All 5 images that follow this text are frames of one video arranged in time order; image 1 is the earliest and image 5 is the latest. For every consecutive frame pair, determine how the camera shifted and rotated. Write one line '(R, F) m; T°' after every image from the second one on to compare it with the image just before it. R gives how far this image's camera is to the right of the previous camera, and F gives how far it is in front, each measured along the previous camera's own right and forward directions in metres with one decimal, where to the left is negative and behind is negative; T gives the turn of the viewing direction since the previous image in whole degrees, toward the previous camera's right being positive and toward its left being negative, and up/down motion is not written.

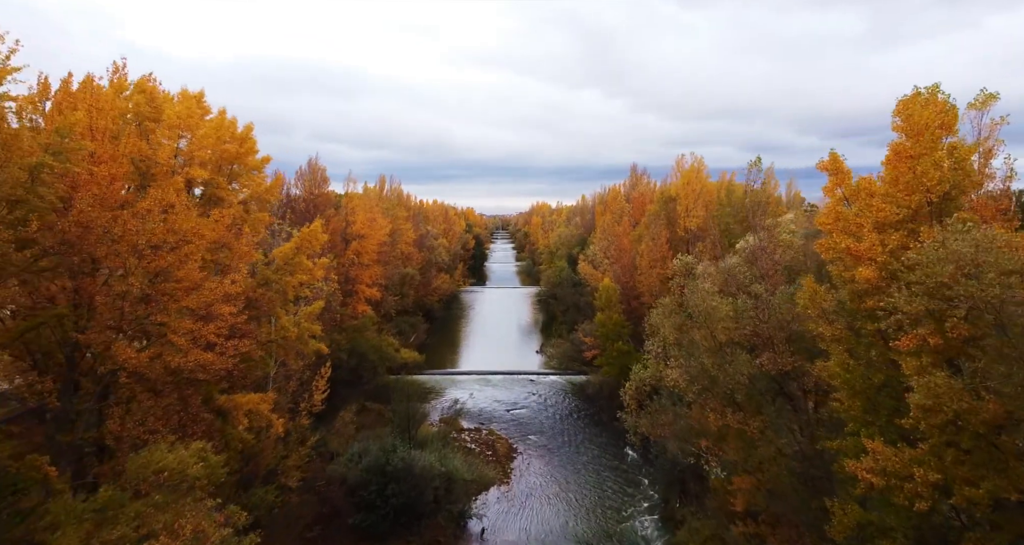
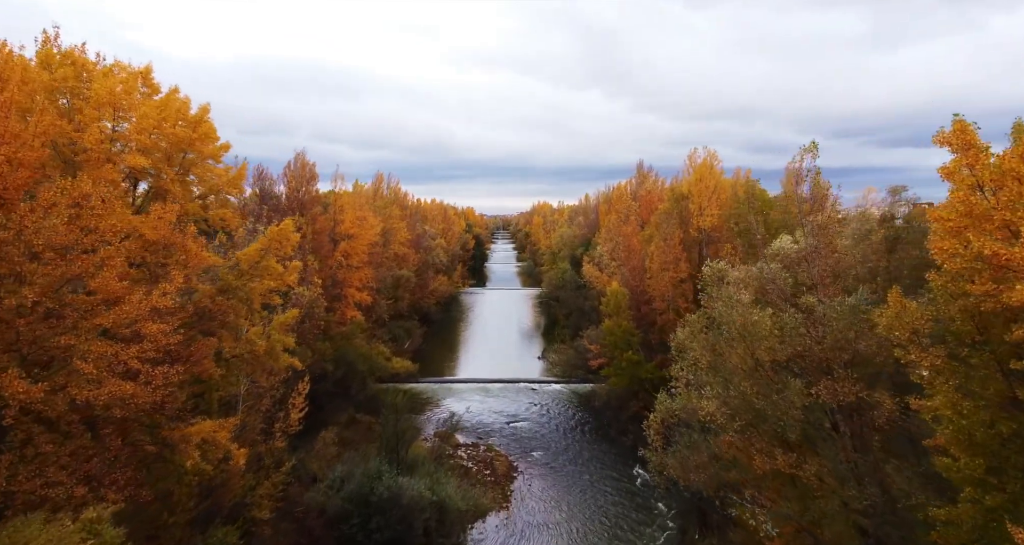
(0.0, +2.3) m; 0°
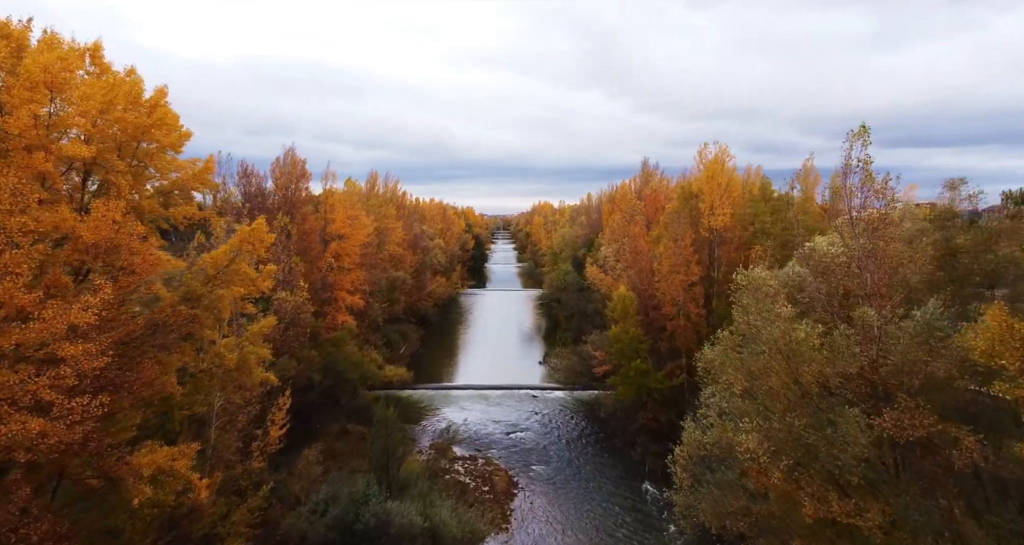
(0.0, +1.7) m; 0°
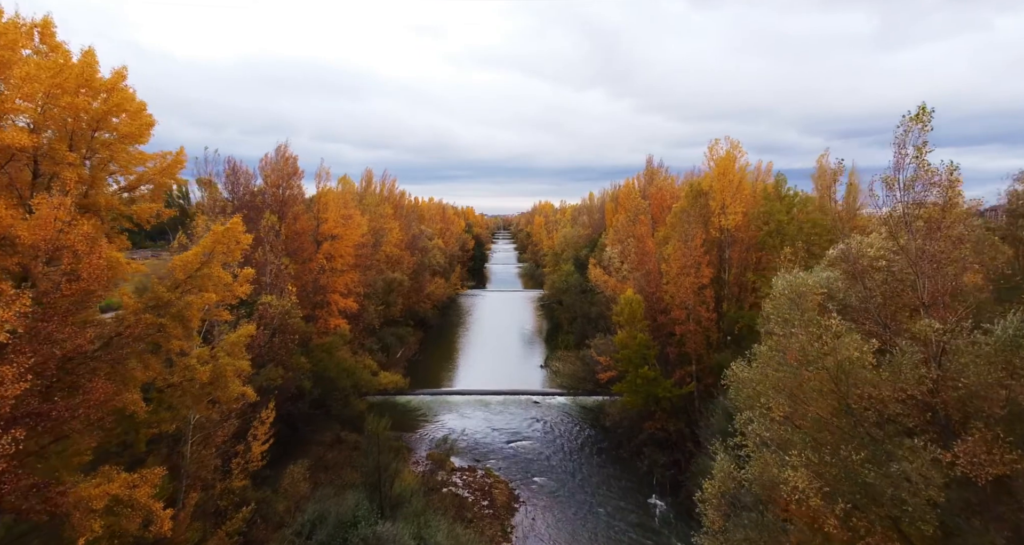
(0.0, +1.3) m; 0°
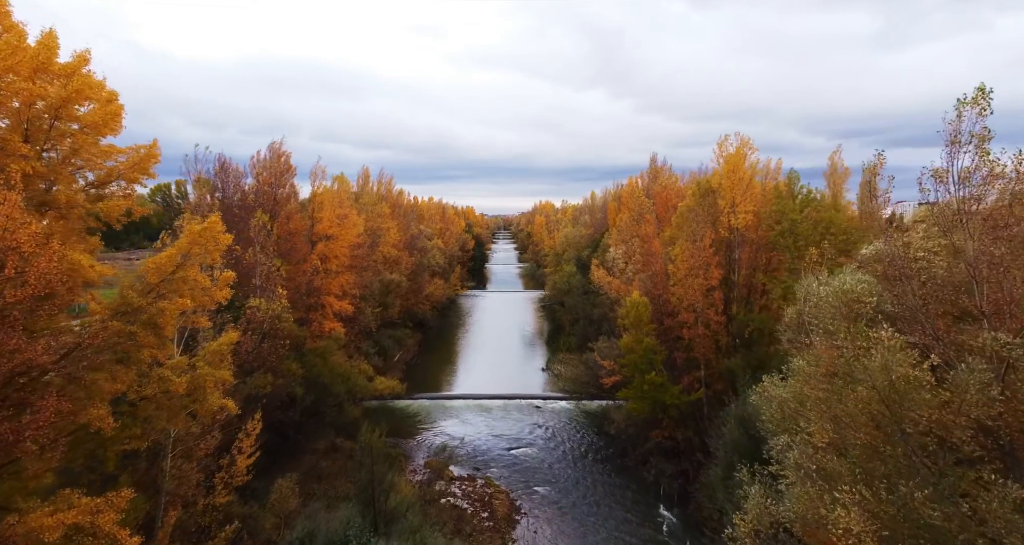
(0.0, +1.0) m; 0°
